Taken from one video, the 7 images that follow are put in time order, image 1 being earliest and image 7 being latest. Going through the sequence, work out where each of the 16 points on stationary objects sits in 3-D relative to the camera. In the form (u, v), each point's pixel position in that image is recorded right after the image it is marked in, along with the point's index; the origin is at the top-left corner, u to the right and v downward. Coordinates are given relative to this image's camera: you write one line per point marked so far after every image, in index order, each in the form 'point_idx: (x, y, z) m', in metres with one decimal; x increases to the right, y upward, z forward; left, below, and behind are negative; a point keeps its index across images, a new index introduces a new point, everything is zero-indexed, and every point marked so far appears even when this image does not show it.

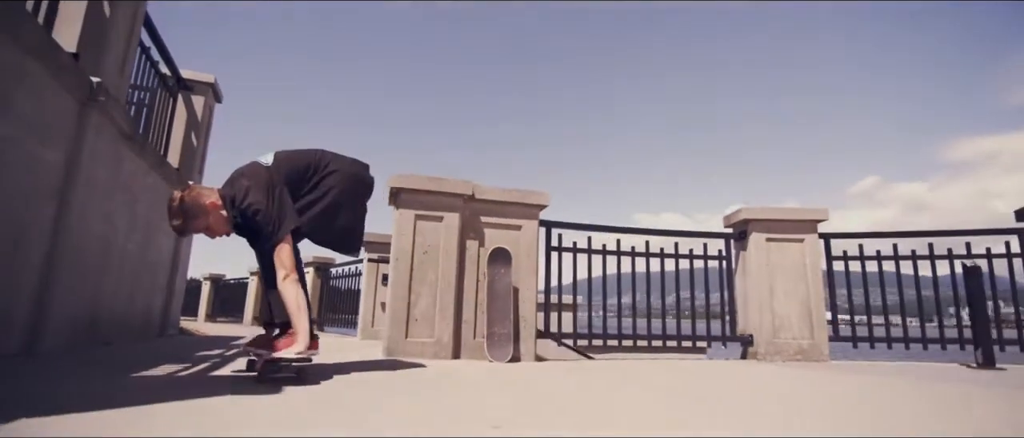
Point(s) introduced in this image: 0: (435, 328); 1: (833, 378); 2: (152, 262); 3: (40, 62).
0: (-0.7, -1.0, +4.8) m
1: (+2.5, -1.3, +4.2) m
2: (-3.3, -0.4, +5.0) m
3: (-2.7, +0.9, +3.0) m
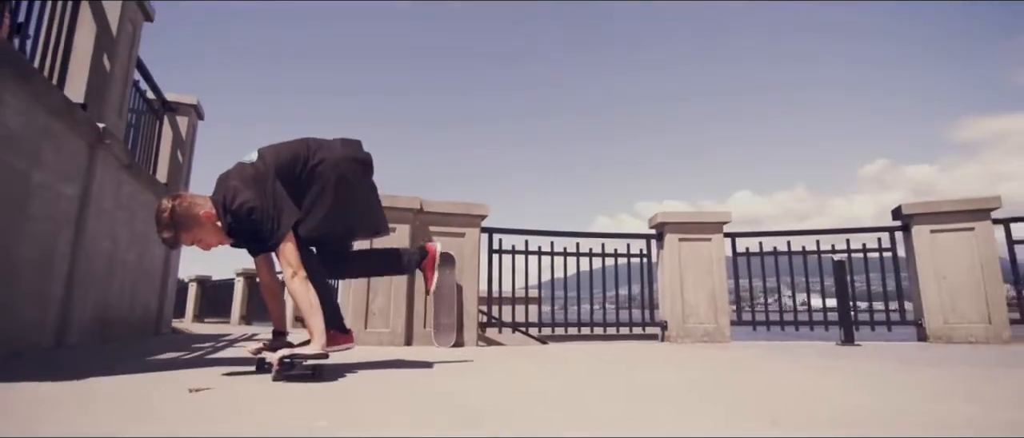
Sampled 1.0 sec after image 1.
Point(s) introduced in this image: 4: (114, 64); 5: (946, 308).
0: (-1.3, -1.1, +5.6) m
1: (+2.0, -1.3, +5.1) m
2: (-3.9, -0.5, +5.8) m
3: (-3.2, +0.7, +3.9) m
4: (-3.5, +1.4, +4.8) m
5: (+4.3, -0.9, +5.3) m
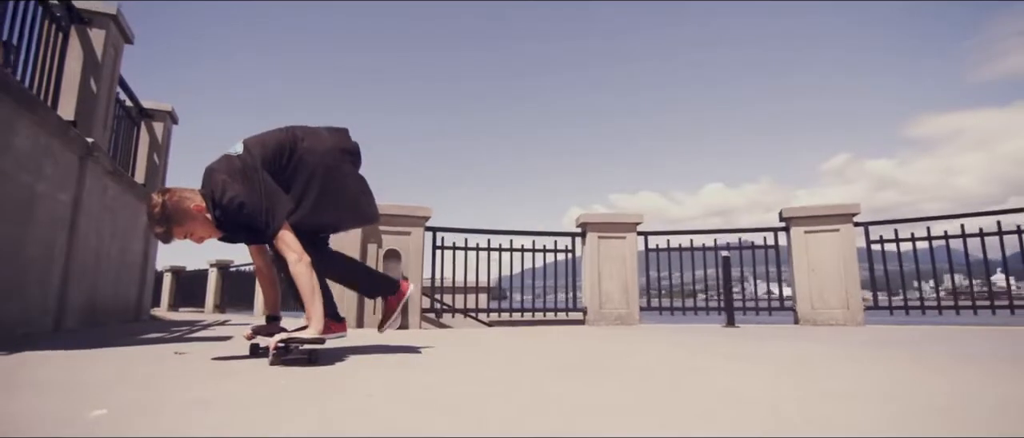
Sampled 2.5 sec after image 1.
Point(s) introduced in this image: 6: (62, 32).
0: (-2.0, -1.1, +6.5) m
1: (+1.3, -1.3, +6.1) m
2: (-4.6, -0.5, +6.5) m
3: (-3.9, +0.7, +4.6) m
4: (-4.2, +1.3, +5.5) m
5: (+3.6, -0.9, +6.4) m
6: (-4.2, +1.8, +5.1) m
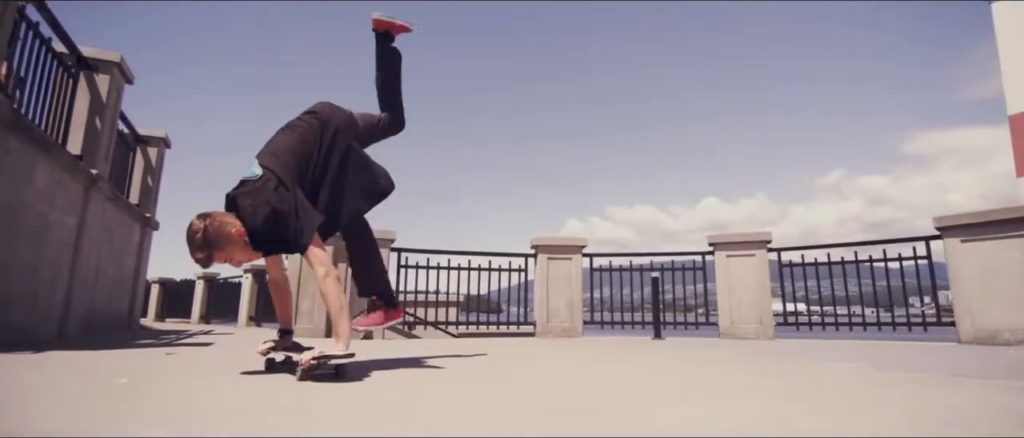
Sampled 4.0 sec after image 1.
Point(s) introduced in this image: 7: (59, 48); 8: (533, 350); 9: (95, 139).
0: (-2.7, -1.3, +7.3) m
1: (+0.6, -1.7, +6.9) m
2: (-5.3, -0.8, +7.3) m
3: (-4.5, +0.5, +5.4) m
4: (-4.8, +1.1, +6.3) m
5: (+3.0, -1.2, +7.2) m
6: (-4.8, +1.5, +5.9) m
7: (-5.0, +1.9, +5.9) m
8: (+0.2, -1.7, +6.9) m
9: (-4.8, +0.9, +6.2) m
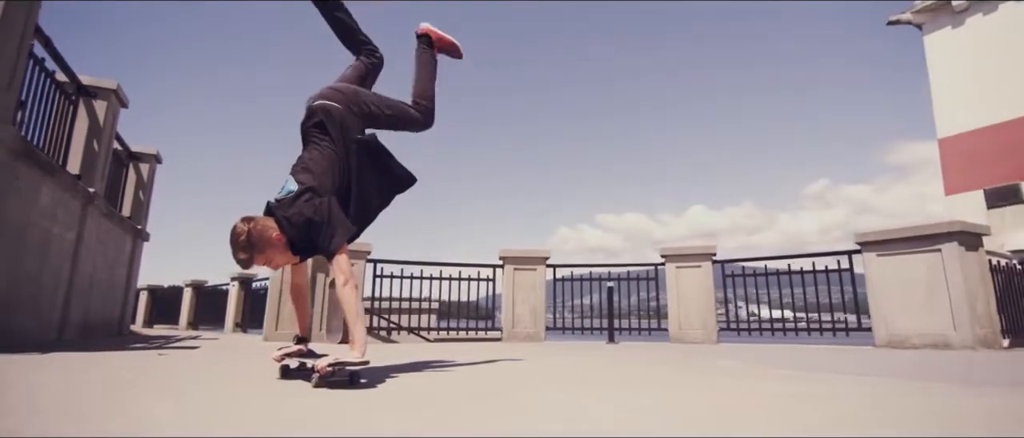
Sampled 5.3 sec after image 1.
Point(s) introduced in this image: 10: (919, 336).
0: (-3.2, -1.5, +7.8) m
1: (+0.2, -1.9, +7.5) m
2: (-5.8, -1.0, +7.8) m
3: (-4.9, +0.3, +6.0) m
4: (-5.2, +0.9, +6.9) m
5: (+2.5, -1.5, +7.9) m
6: (-5.3, +1.4, +6.5) m
7: (-5.4, +1.7, +6.5) m
8: (-0.2, -1.9, +7.5) m
9: (-5.3, +0.7, +6.8) m
10: (+4.7, -1.4, +6.2) m
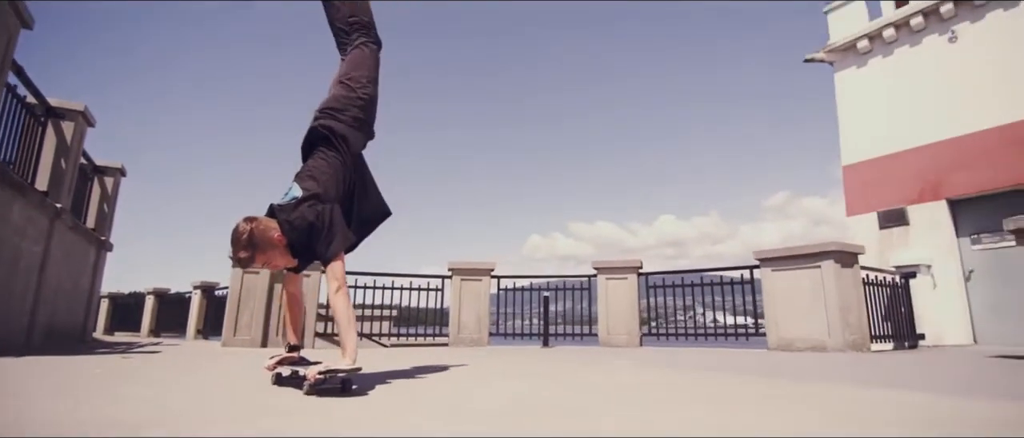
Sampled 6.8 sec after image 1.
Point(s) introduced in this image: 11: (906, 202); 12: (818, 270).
0: (-4.1, -1.8, +8.4) m
1: (-0.7, -2.1, +8.2) m
2: (-6.6, -1.1, +8.3) m
3: (-5.7, +0.1, +6.5) m
4: (-6.1, +0.8, +7.3) m
5: (+1.6, -1.7, +8.7) m
6: (-6.0, +1.2, +6.9) m
7: (-6.2, +1.5, +6.9) m
8: (-1.1, -2.1, +8.2) m
9: (-6.1, +0.6, +7.2) m
10: (+3.9, -1.6, +7.2) m
11: (+7.5, +0.3, +10.3) m
12: (+4.1, -0.7, +7.2) m
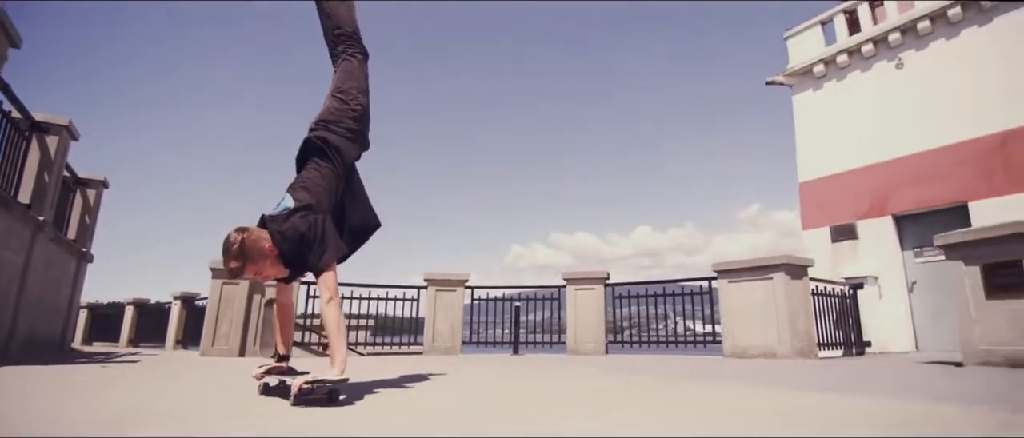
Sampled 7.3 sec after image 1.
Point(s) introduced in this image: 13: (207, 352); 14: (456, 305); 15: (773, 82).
0: (-4.5, -1.9, +8.6) m
1: (-1.2, -2.3, +8.5) m
2: (-7.1, -1.3, +8.4) m
3: (-6.1, 0.0, +6.6) m
4: (-6.4, +0.6, +7.5) m
5: (+1.1, -2.0, +9.2) m
6: (-6.4, +1.0, +7.1) m
7: (-6.6, +1.4, +7.1) m
8: (-1.5, -2.3, +8.5) m
9: (-6.5, +0.4, +7.4) m
10: (+3.5, -1.8, +7.7) m
11: (+7.0, 0.0, +10.9) m
12: (+3.7, -0.9, +7.8) m
13: (-4.8, -2.1, +8.5) m
14: (-1.0, -1.5, +9.6) m
15: (+5.9, +3.1, +12.2) m
